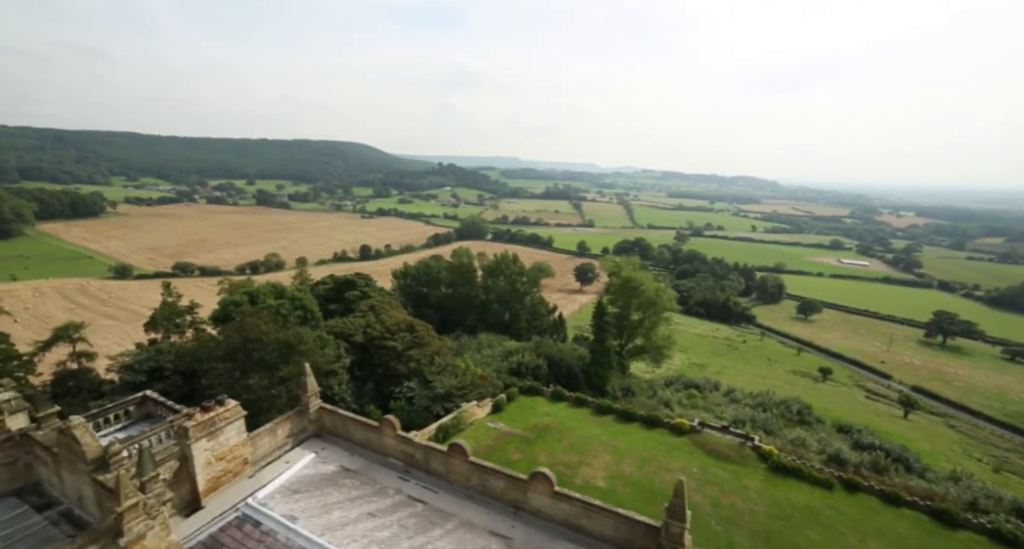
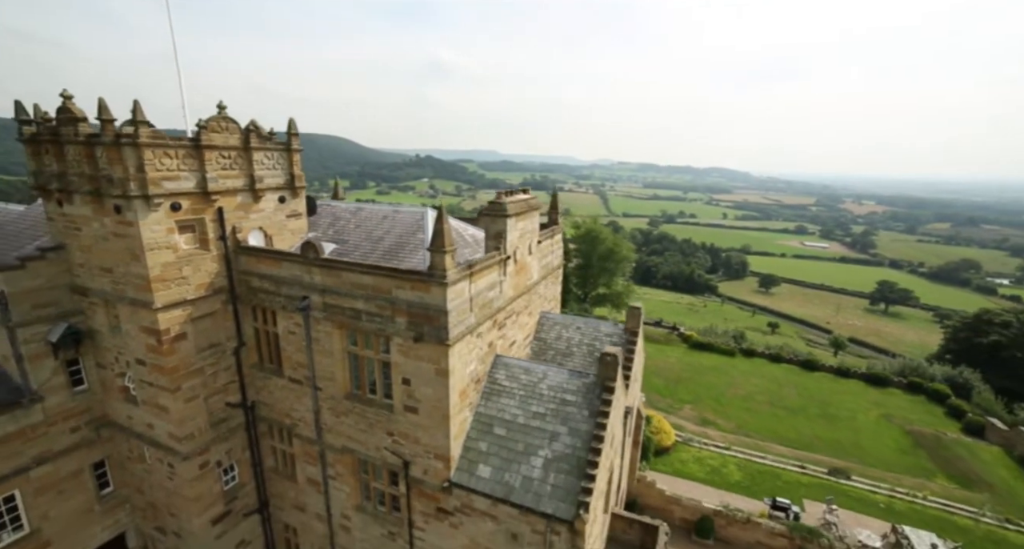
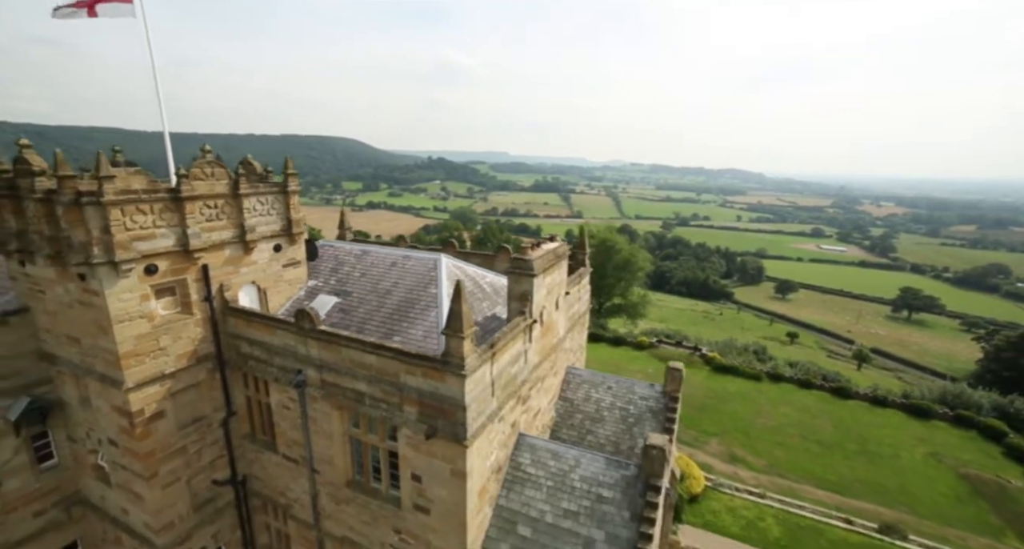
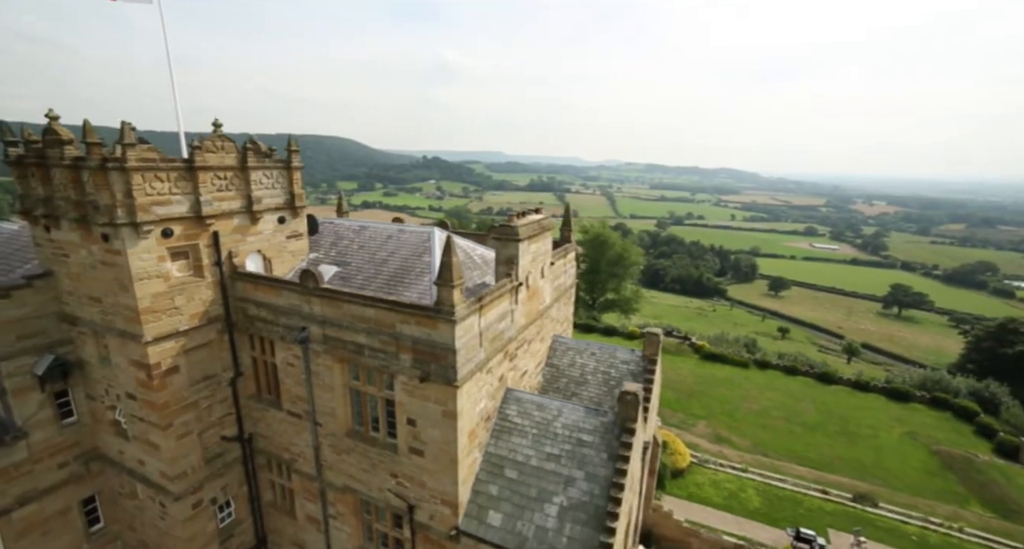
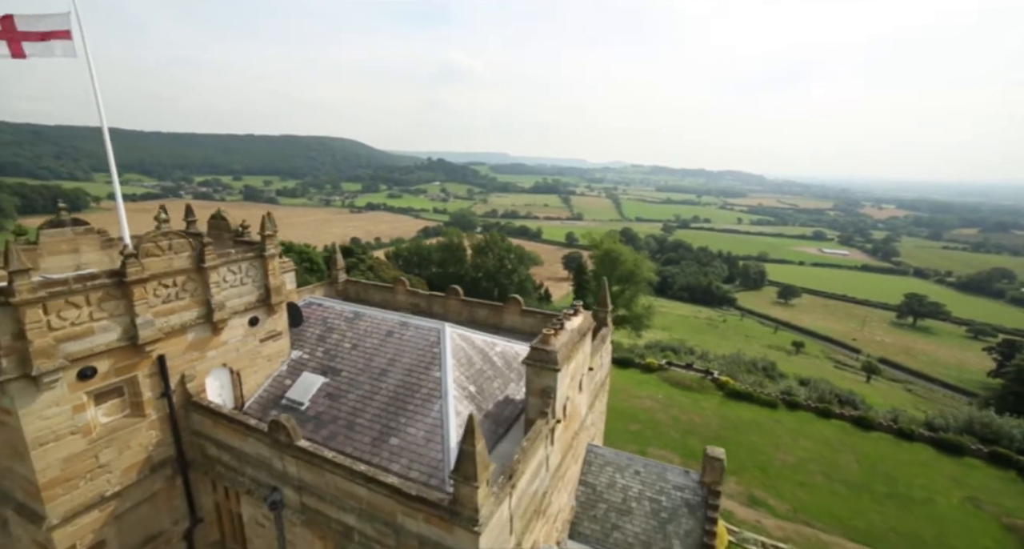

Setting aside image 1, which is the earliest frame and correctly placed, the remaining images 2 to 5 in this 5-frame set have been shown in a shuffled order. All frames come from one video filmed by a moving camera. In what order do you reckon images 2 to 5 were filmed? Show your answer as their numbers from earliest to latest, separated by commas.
5, 3, 4, 2
